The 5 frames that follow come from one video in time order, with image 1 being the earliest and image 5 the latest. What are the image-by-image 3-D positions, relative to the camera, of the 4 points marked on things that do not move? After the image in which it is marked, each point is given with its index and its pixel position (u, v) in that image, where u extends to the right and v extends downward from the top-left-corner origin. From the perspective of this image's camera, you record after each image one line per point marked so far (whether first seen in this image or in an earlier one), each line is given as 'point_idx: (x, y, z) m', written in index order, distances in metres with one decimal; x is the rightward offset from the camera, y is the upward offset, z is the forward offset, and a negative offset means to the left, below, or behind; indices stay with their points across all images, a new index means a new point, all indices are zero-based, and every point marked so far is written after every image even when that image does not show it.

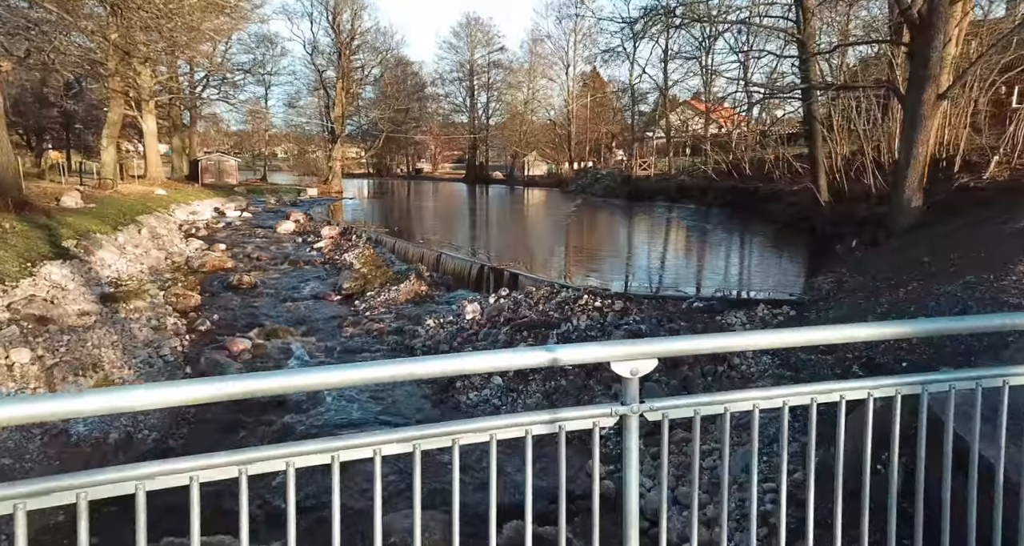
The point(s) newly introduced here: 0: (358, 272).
0: (-3.5, 0.0, +12.4) m
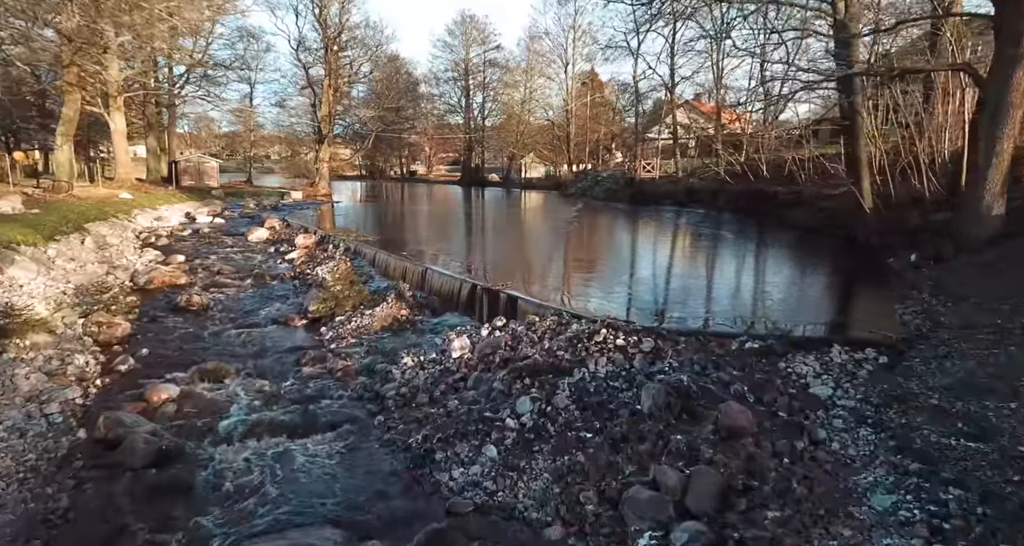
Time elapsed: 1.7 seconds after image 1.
0: (-3.6, -0.3, +10.6) m
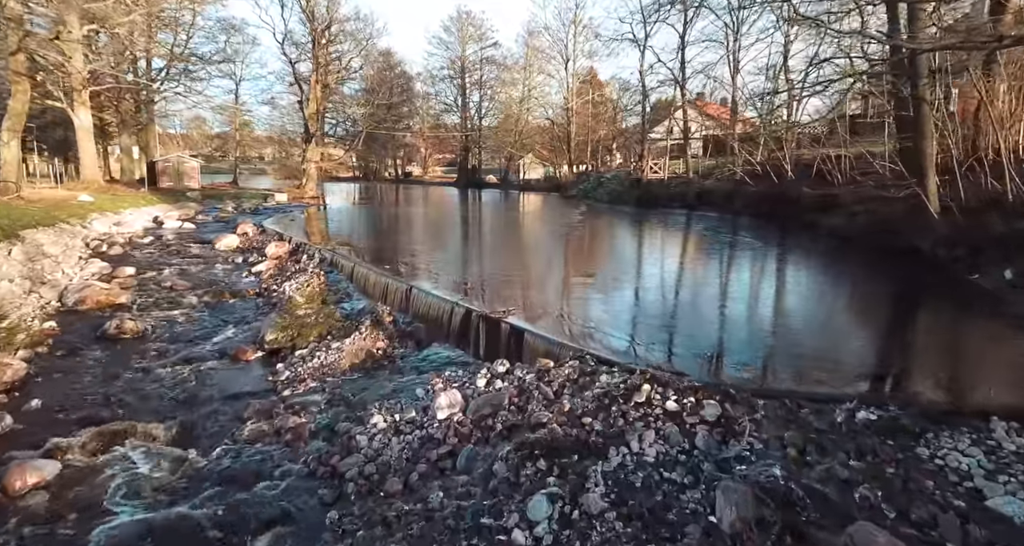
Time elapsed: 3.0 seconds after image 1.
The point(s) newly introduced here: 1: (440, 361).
0: (-3.5, -0.7, +8.7) m
1: (-0.9, -1.2, +7.1) m
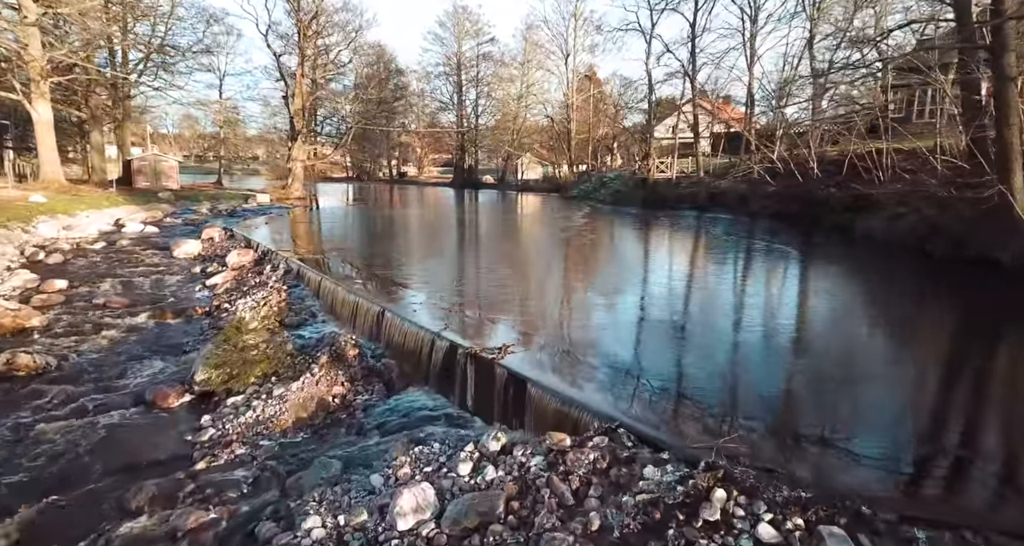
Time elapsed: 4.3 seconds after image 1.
0: (-3.6, -0.9, +7.0) m
1: (-1.0, -1.4, +5.4) m
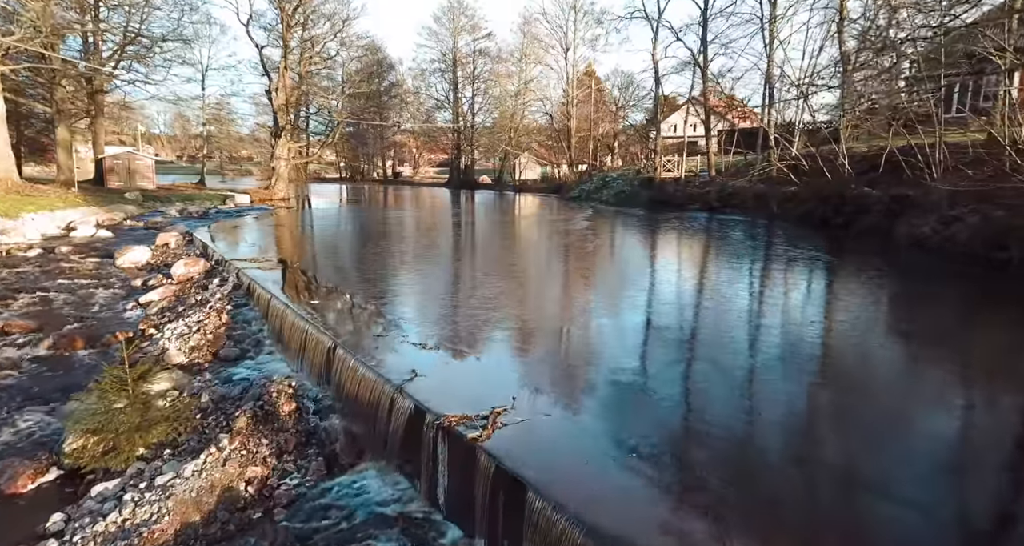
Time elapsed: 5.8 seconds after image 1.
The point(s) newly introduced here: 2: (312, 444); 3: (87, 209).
0: (-3.6, -1.1, +5.2) m
1: (-1.0, -1.6, +3.6) m
2: (-1.6, -1.4, +4.3) m
3: (-13.9, +2.0, +17.8) m
